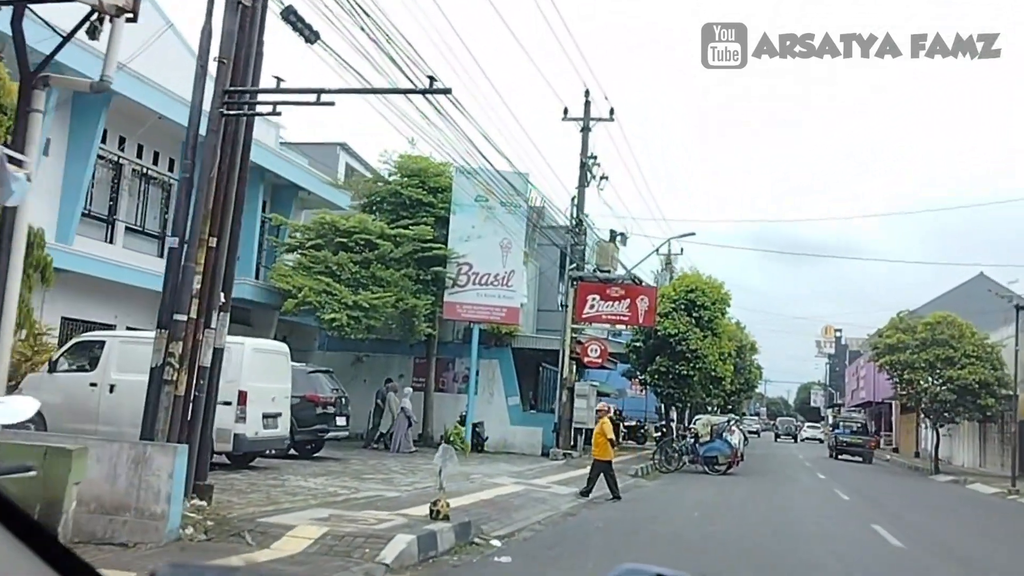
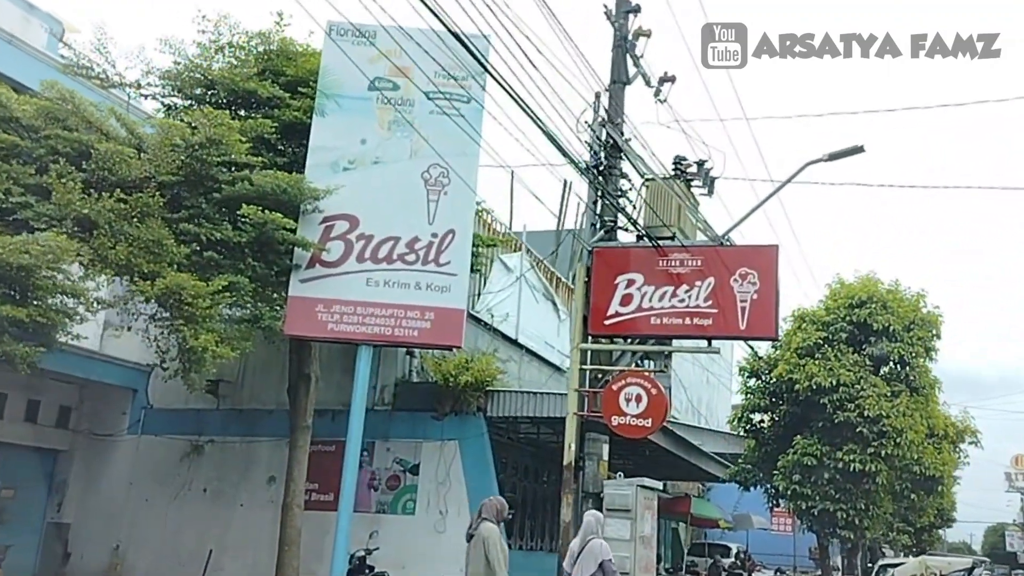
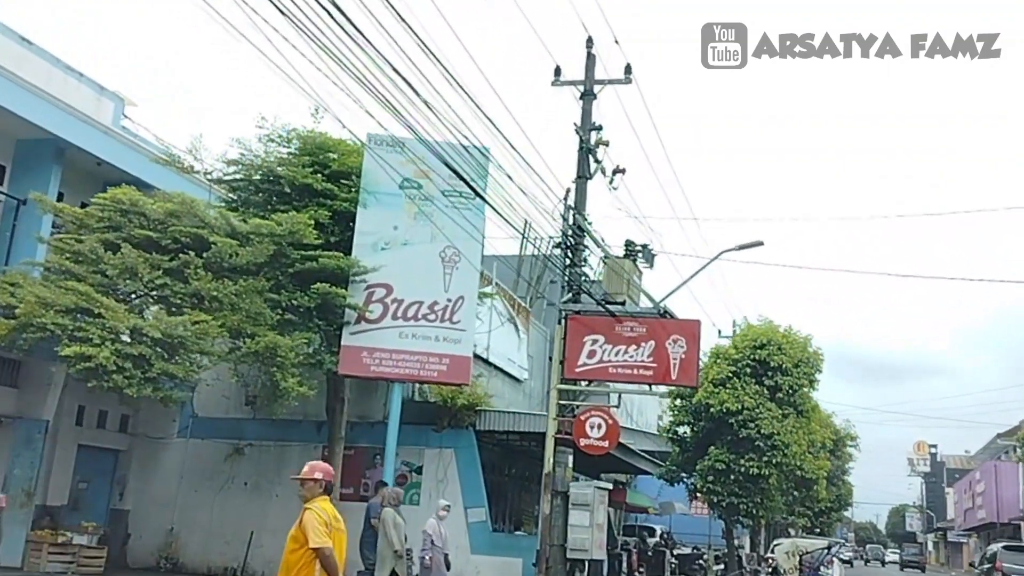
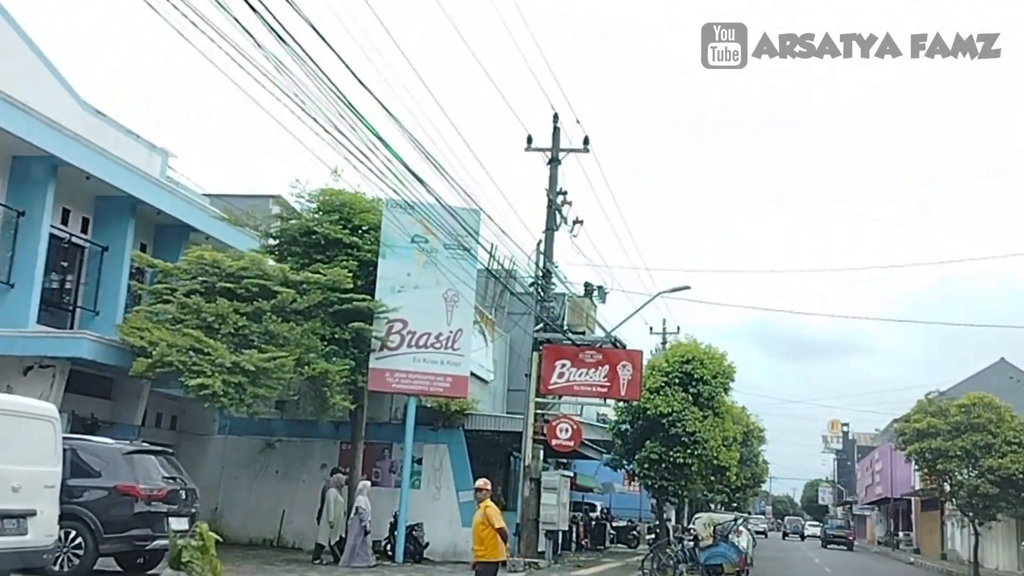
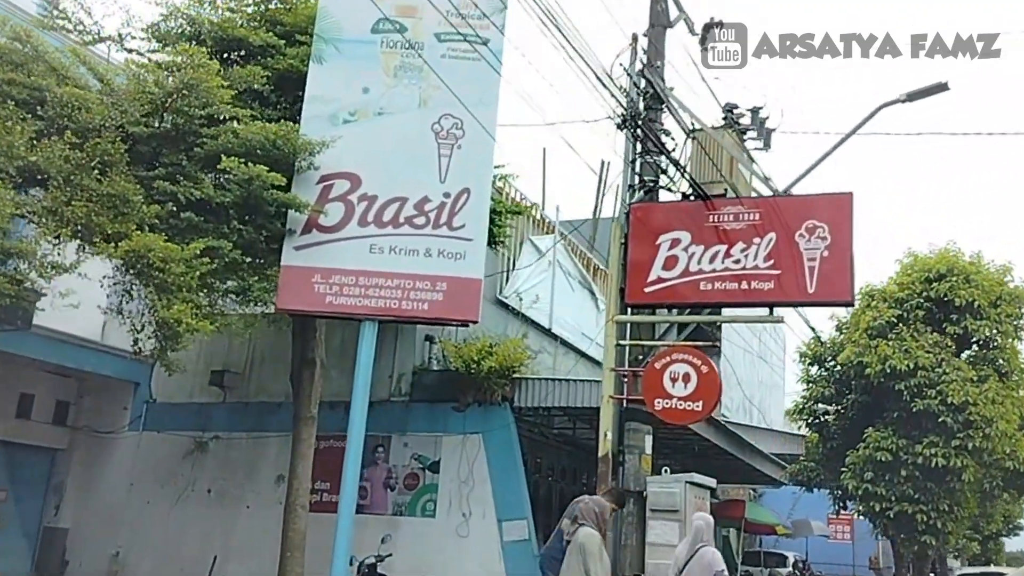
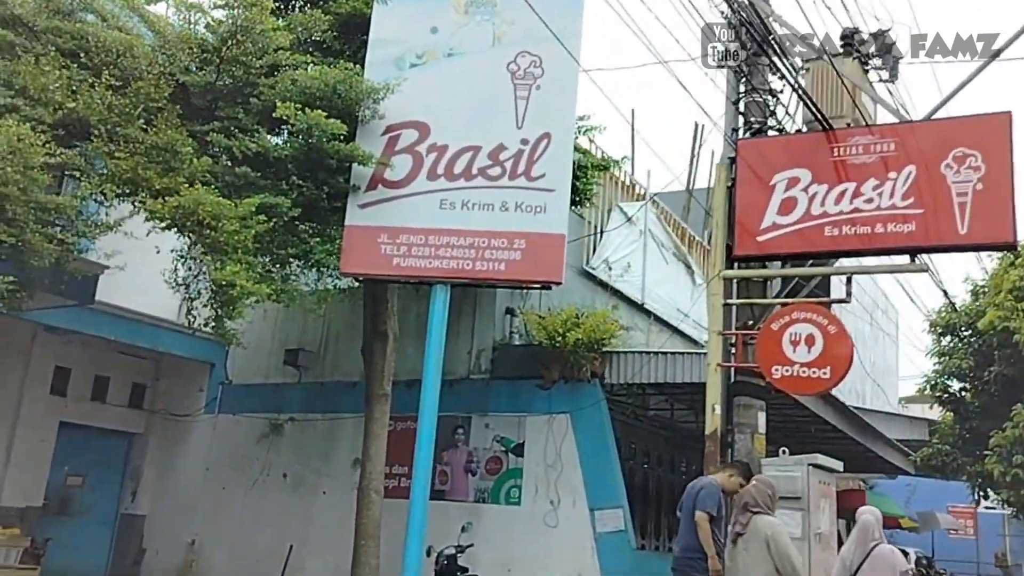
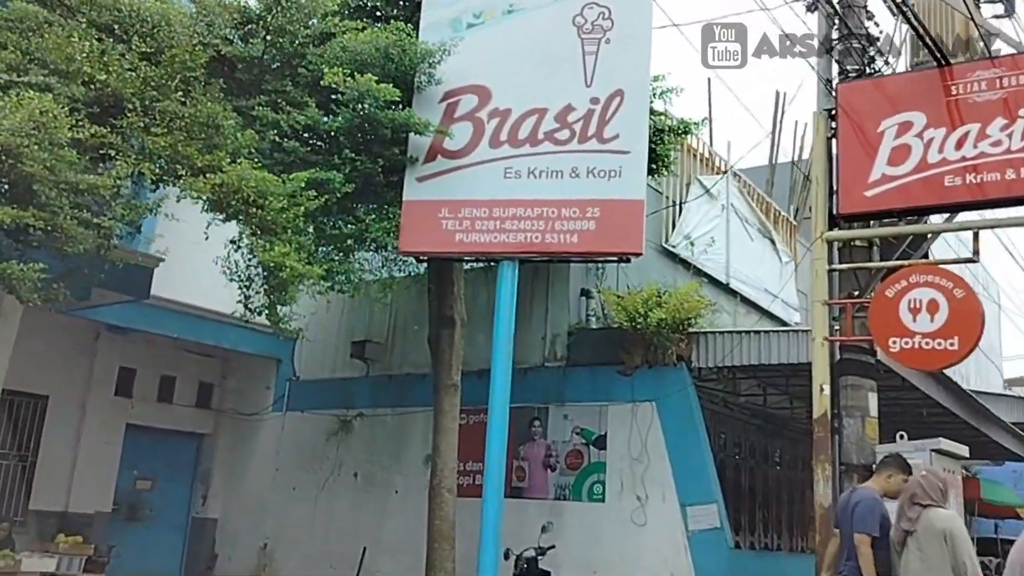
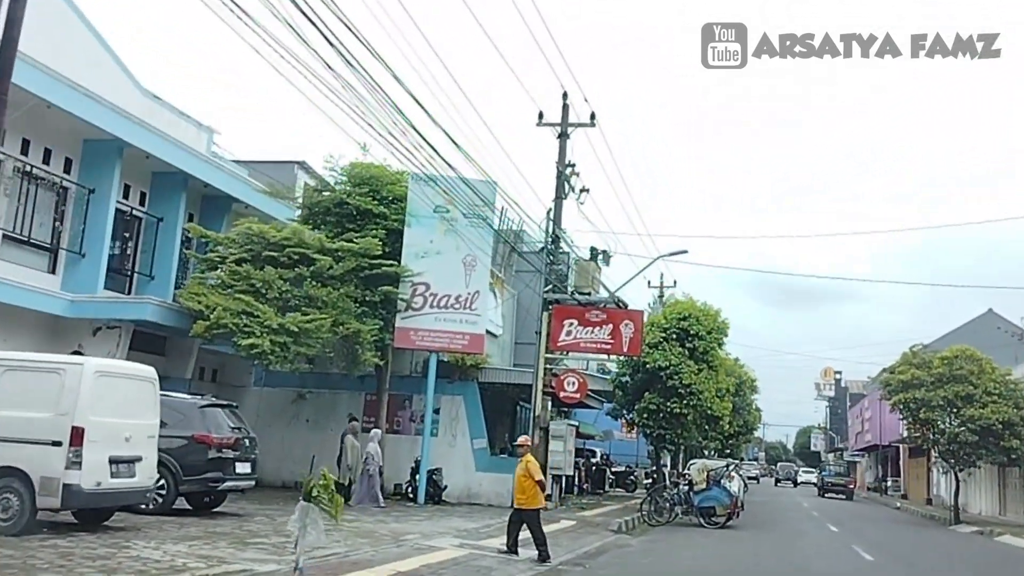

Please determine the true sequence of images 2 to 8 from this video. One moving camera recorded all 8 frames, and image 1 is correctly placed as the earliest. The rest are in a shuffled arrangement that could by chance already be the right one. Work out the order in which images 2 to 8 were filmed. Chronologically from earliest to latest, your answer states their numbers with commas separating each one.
8, 4, 3, 2, 5, 6, 7
